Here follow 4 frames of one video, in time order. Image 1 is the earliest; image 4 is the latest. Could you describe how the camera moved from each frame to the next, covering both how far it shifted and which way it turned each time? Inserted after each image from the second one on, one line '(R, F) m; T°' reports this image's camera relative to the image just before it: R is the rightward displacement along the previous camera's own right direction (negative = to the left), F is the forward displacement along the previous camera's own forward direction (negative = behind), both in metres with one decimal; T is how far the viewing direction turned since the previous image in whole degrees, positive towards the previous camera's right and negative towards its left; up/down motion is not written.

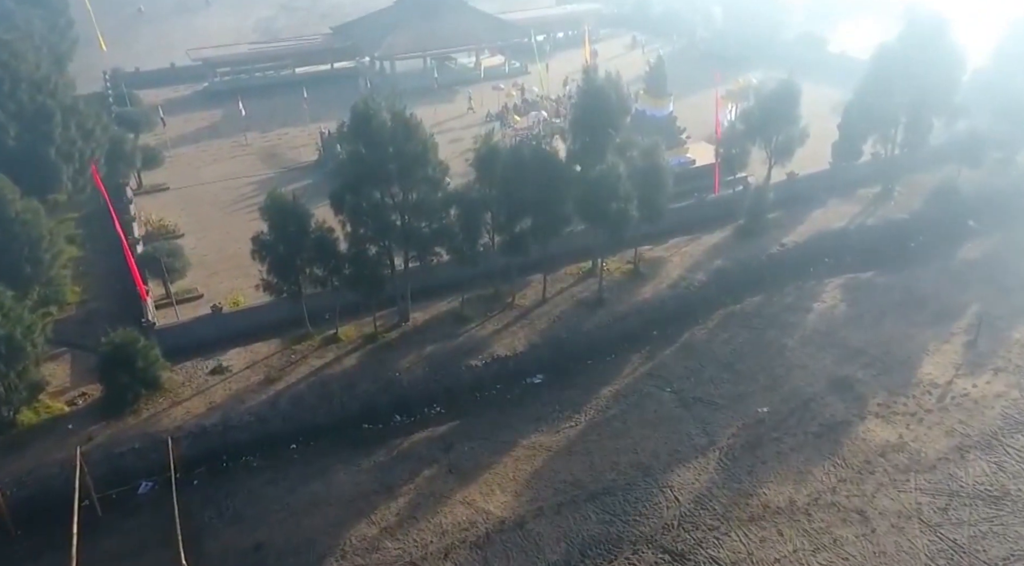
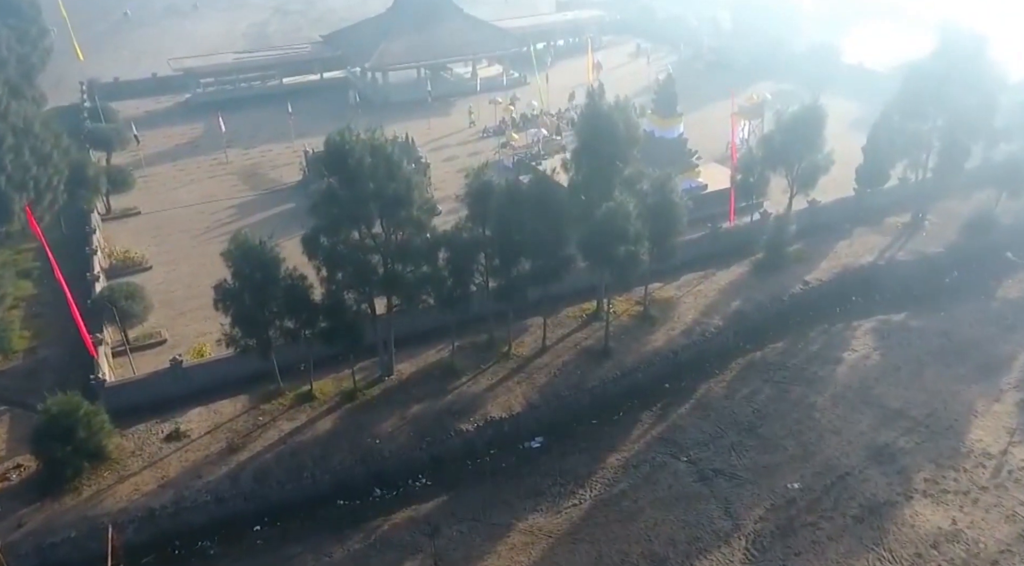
(+0.1, +2.4) m; 0°
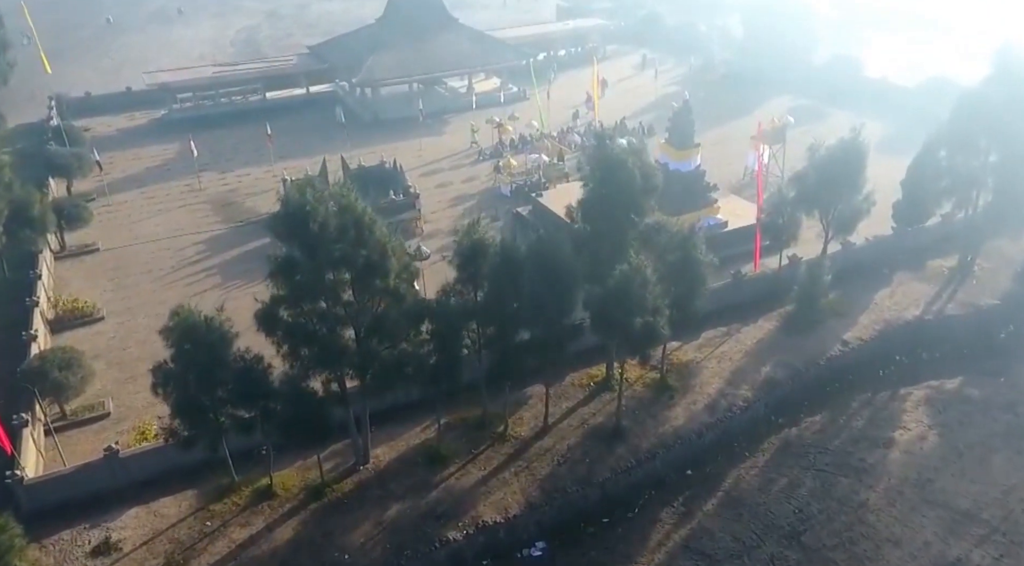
(+0.1, +3.0) m; 0°
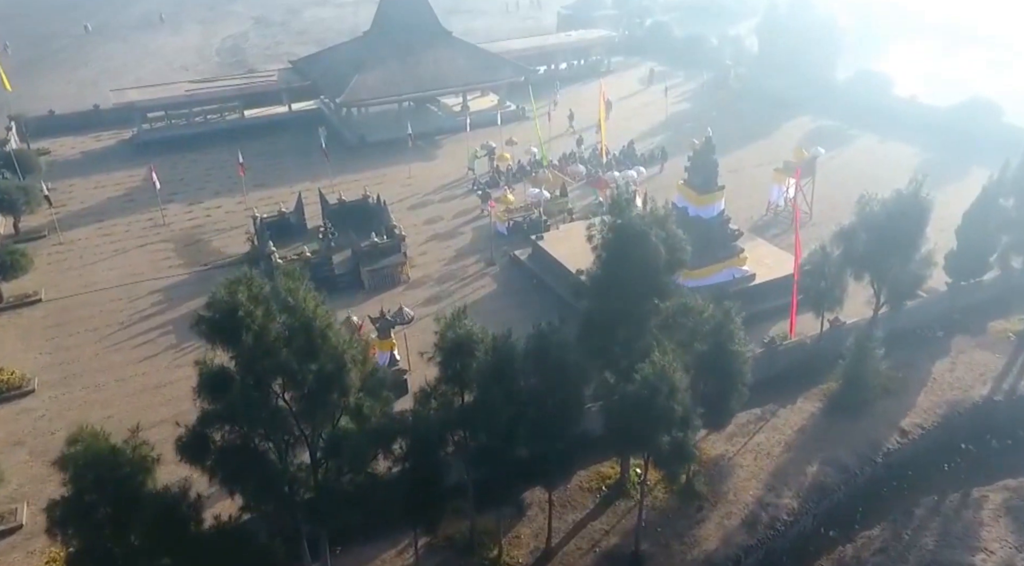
(+0.1, +3.4) m; 0°
